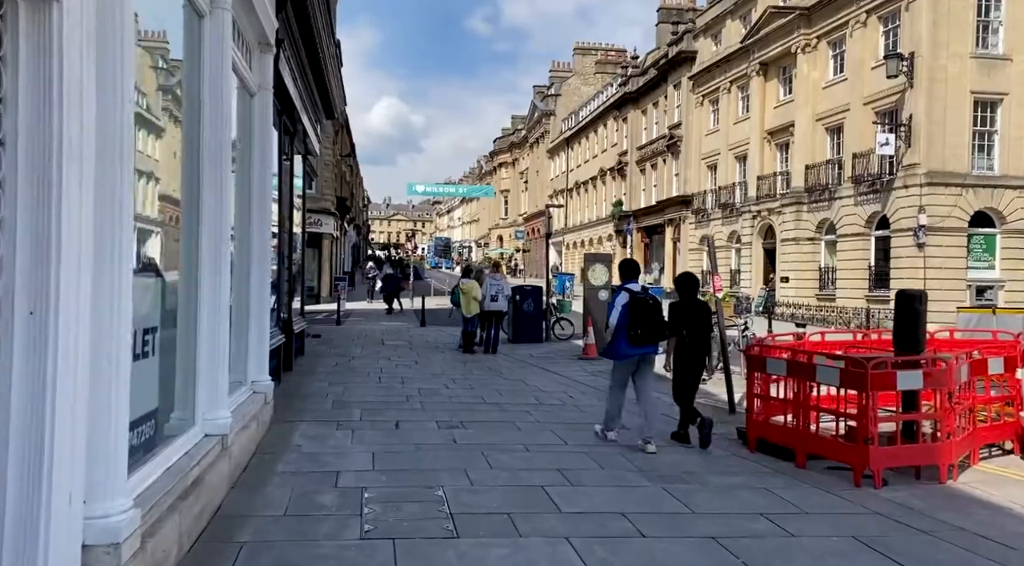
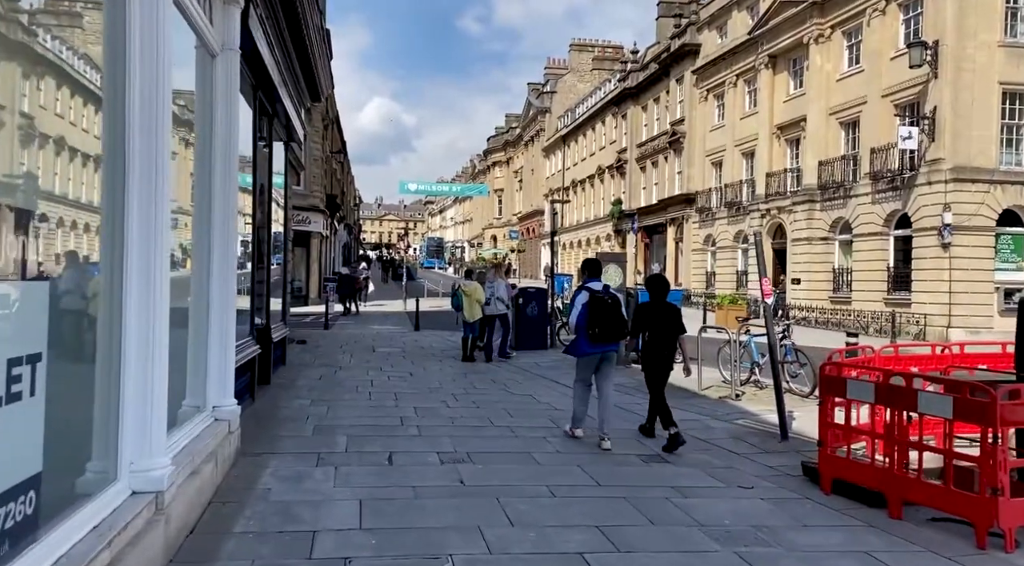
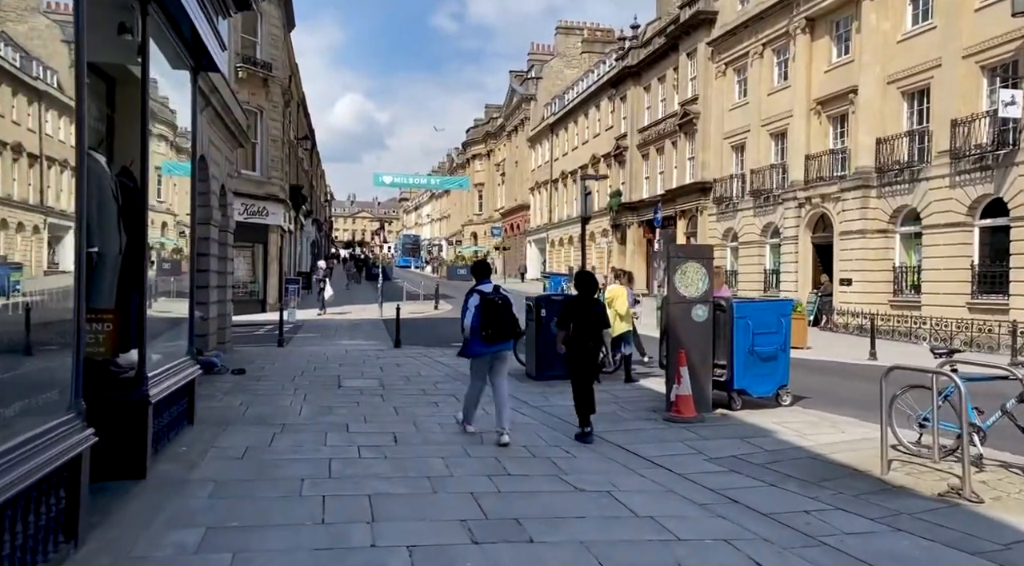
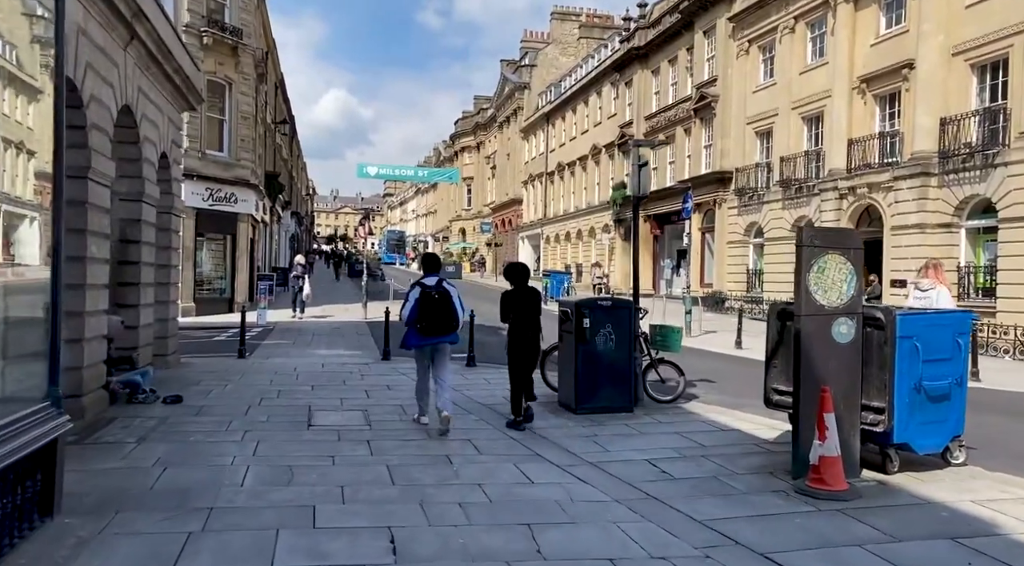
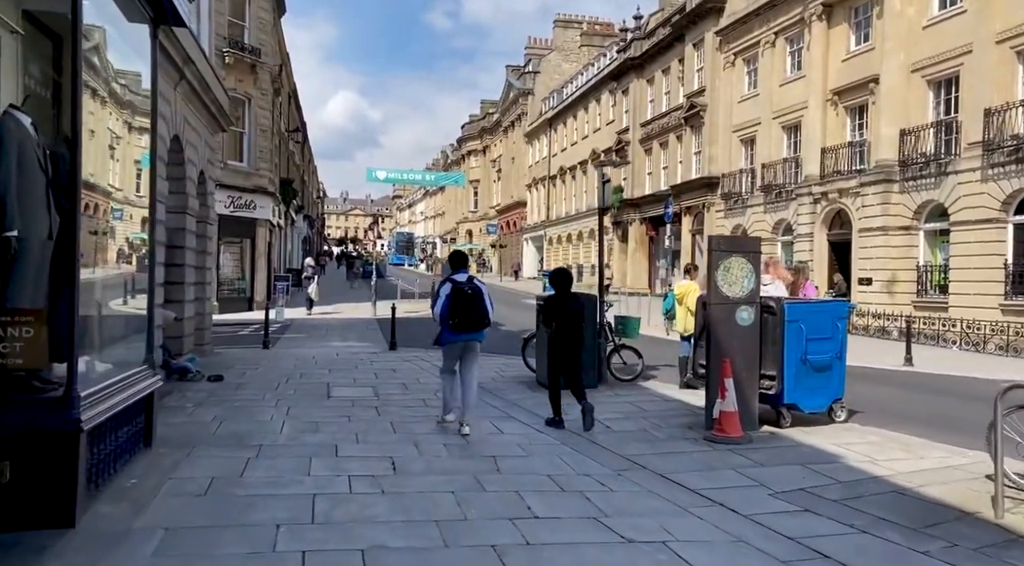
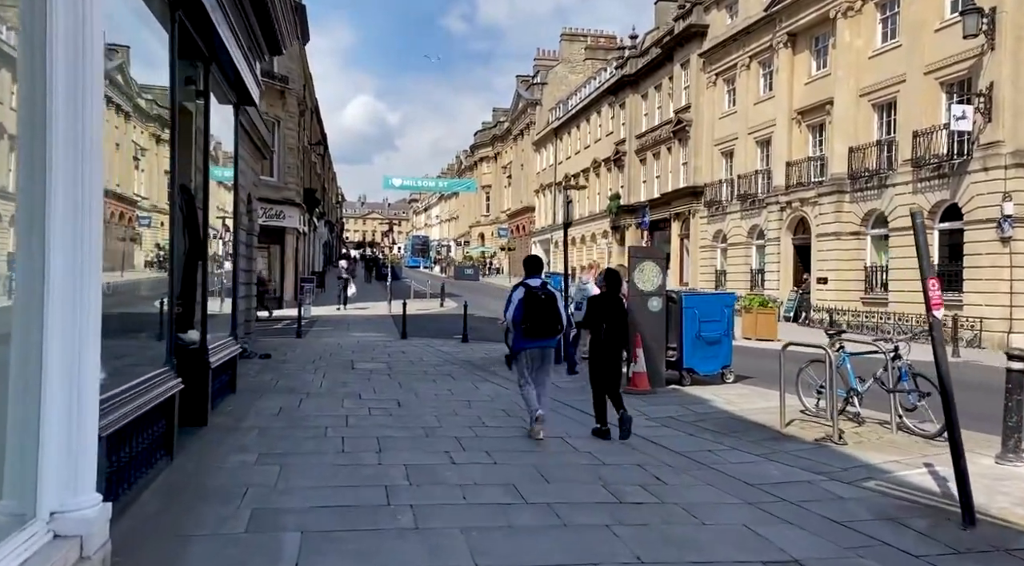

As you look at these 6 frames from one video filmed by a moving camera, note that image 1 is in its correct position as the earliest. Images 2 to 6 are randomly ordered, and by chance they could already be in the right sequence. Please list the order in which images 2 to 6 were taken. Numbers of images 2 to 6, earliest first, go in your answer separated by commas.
2, 6, 3, 5, 4
